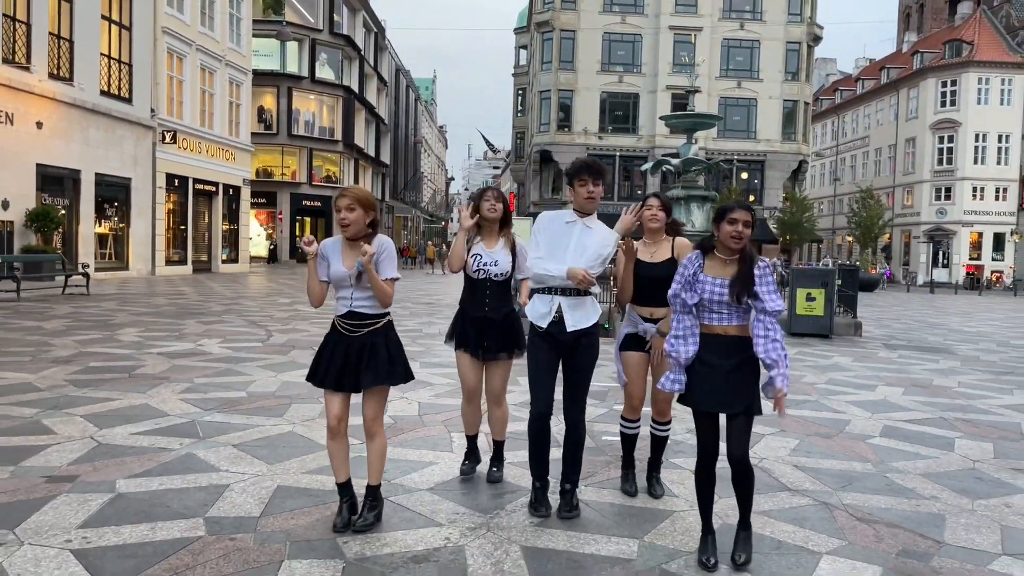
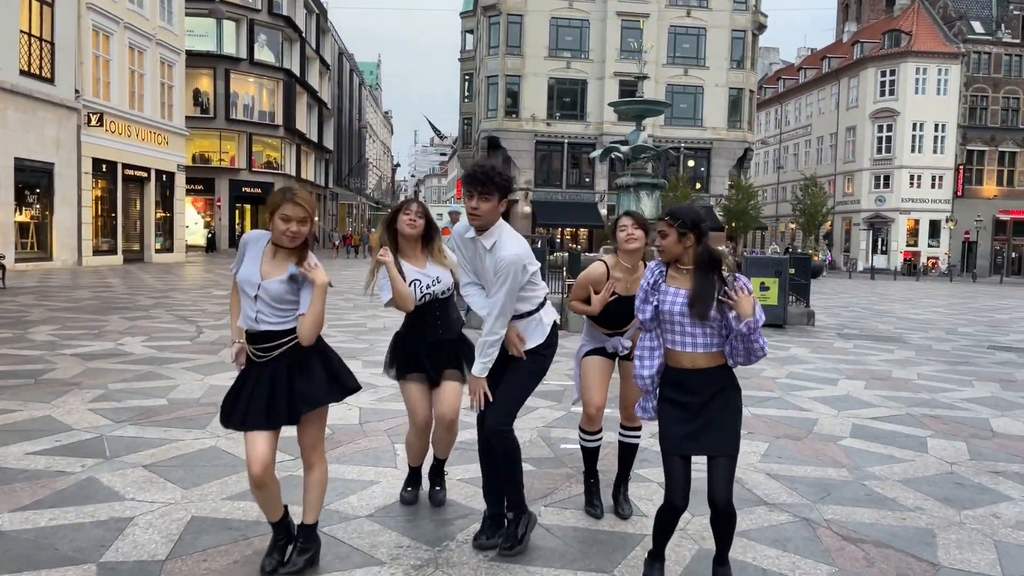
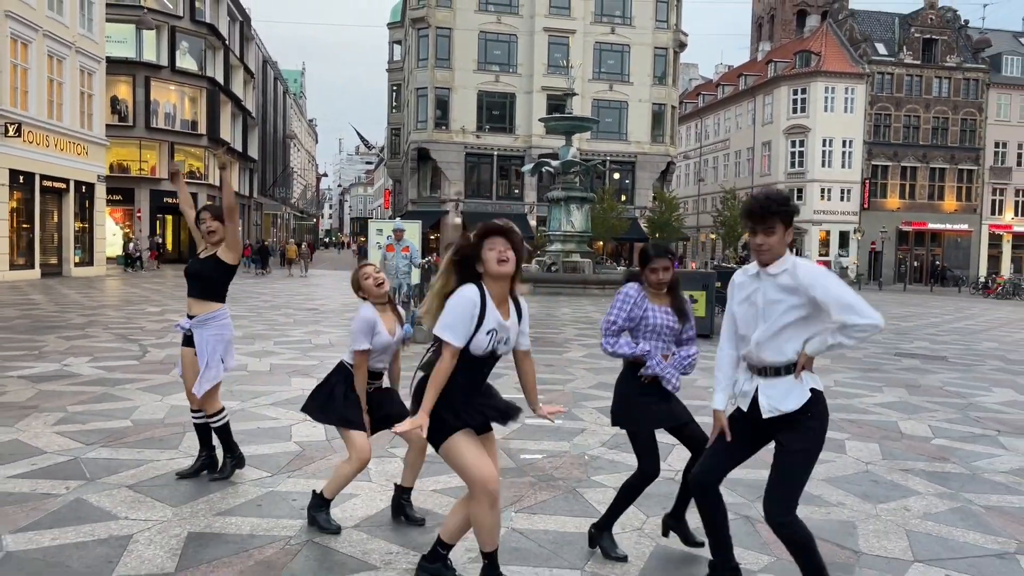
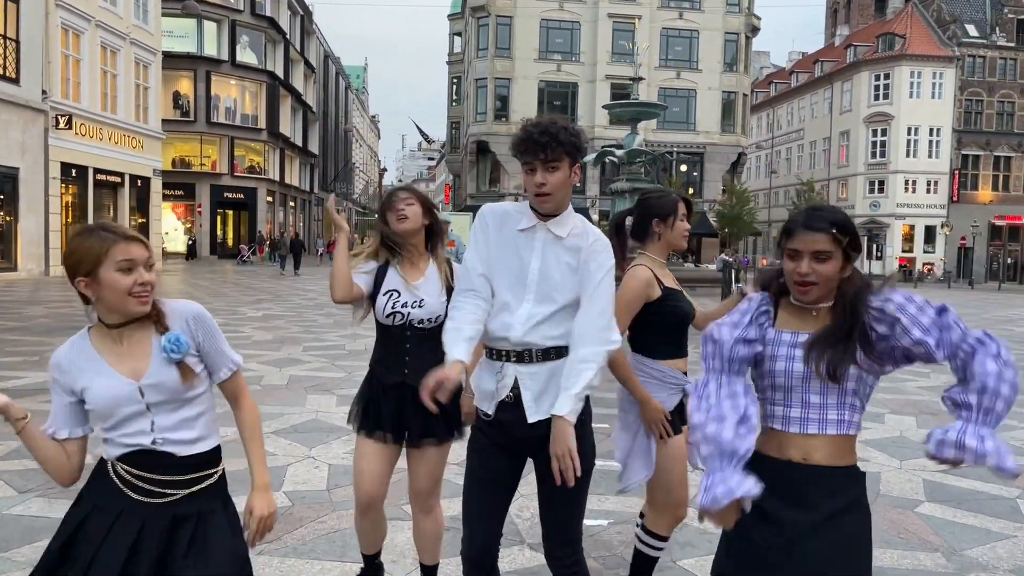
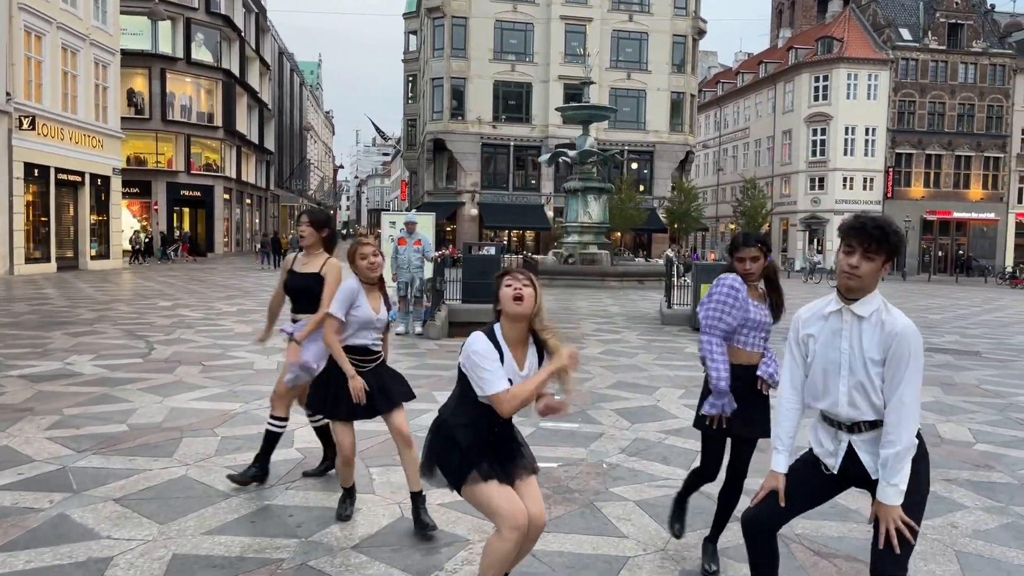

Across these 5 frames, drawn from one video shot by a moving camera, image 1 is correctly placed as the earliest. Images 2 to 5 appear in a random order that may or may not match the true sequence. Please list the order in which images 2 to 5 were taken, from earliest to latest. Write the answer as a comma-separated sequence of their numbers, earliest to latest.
2, 4, 5, 3
